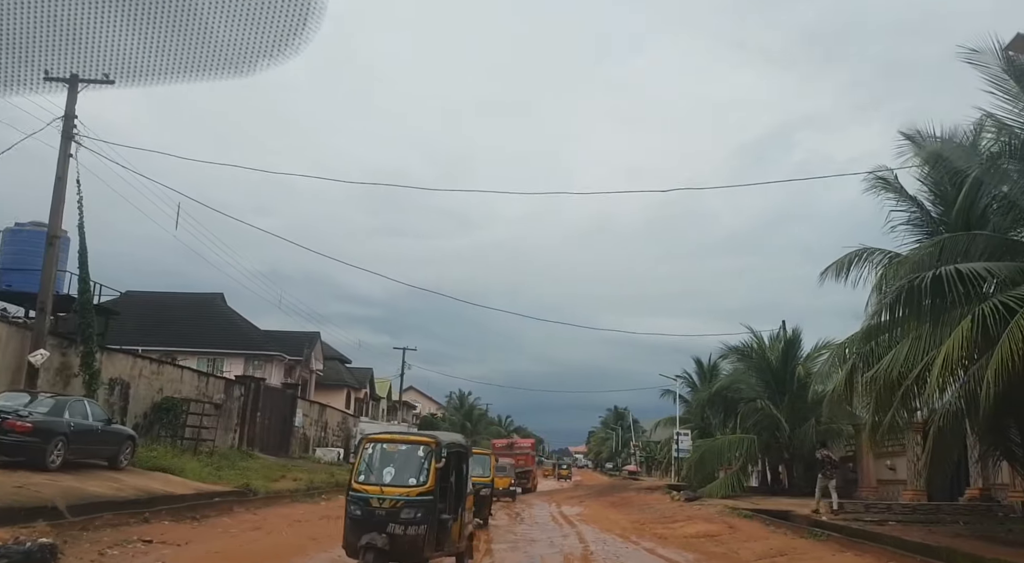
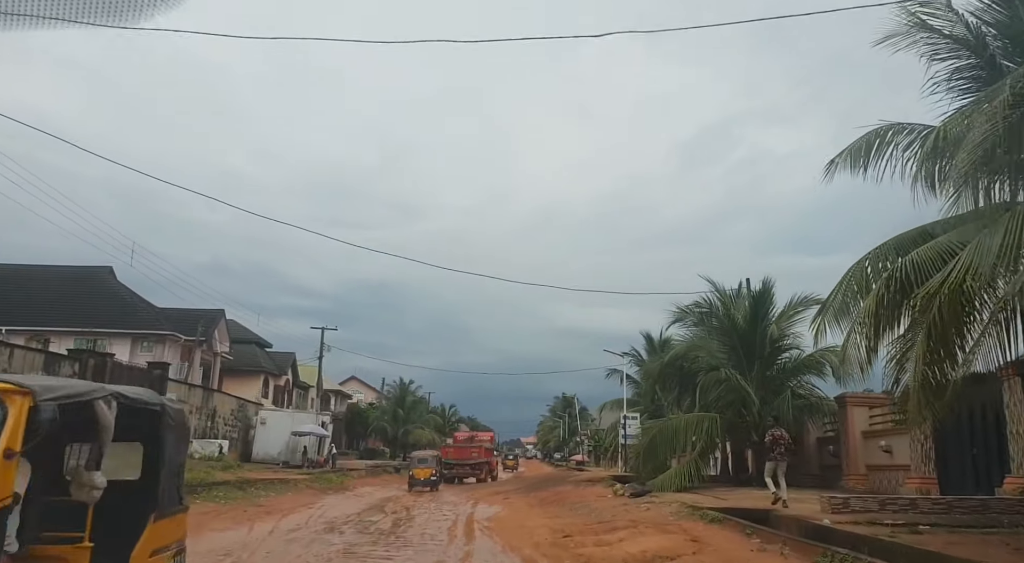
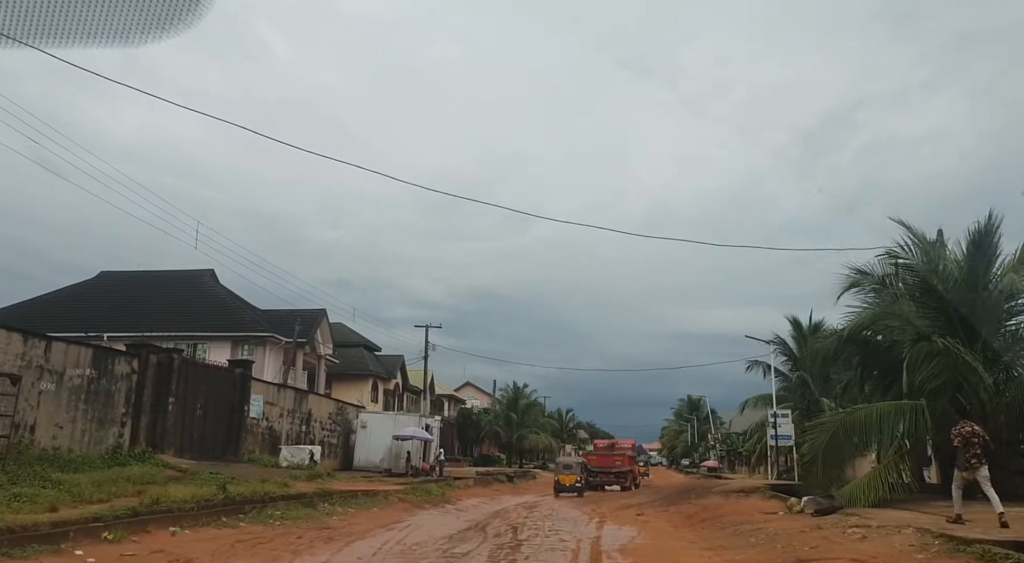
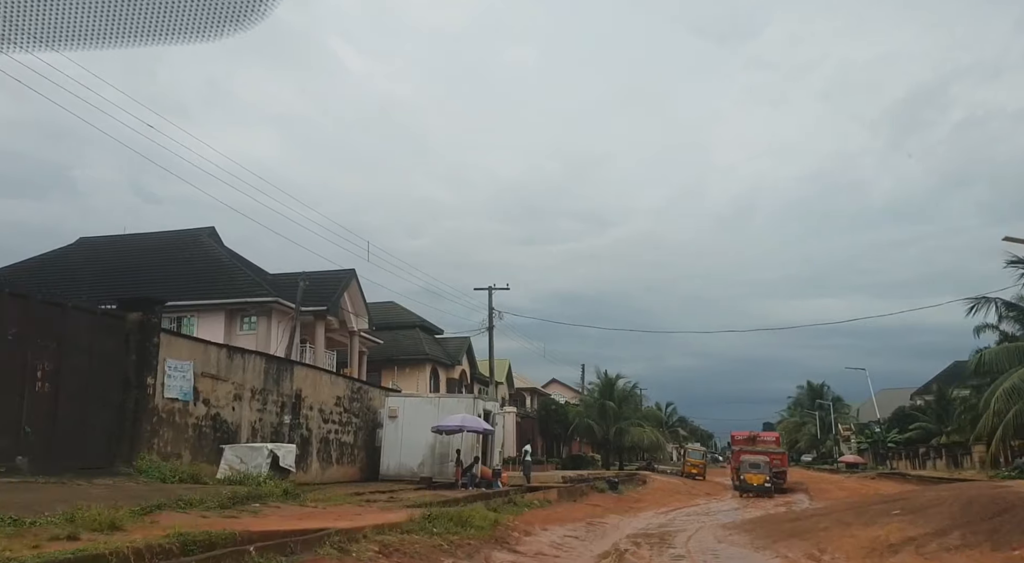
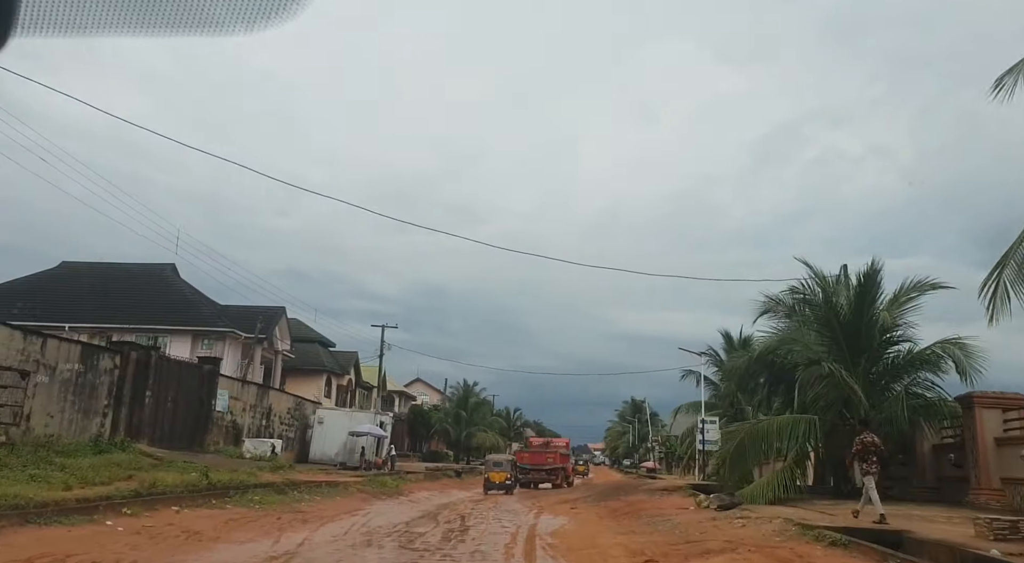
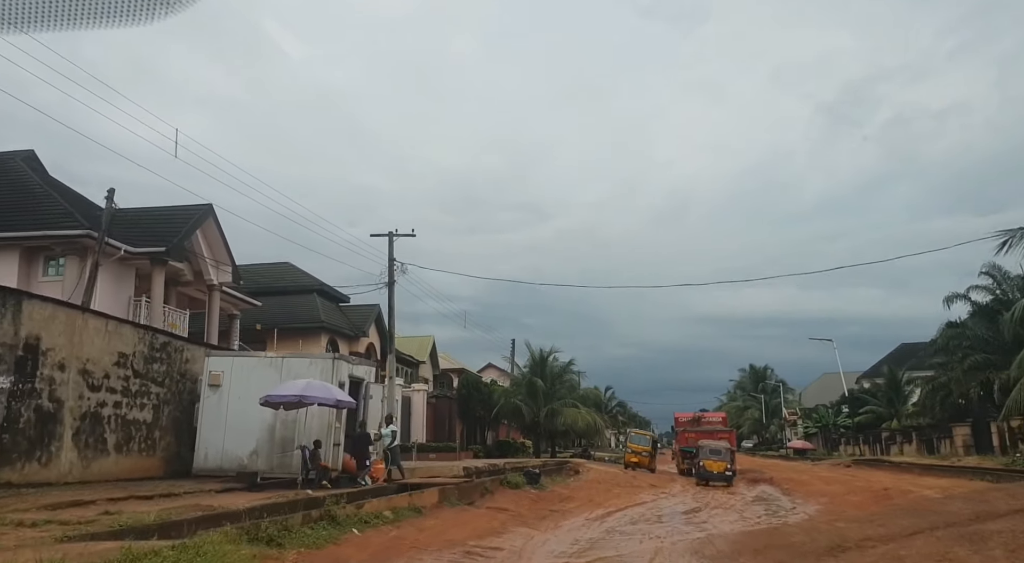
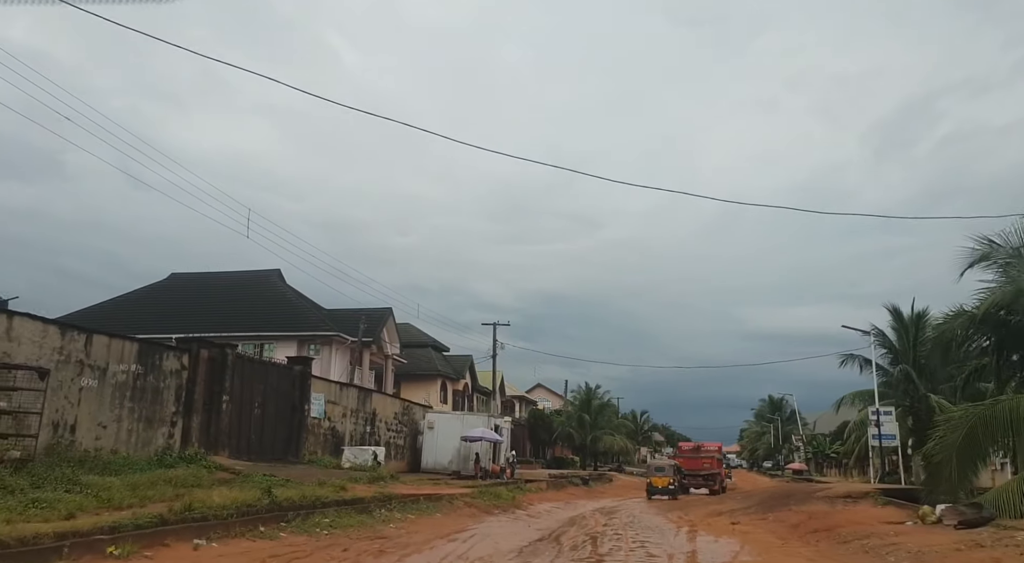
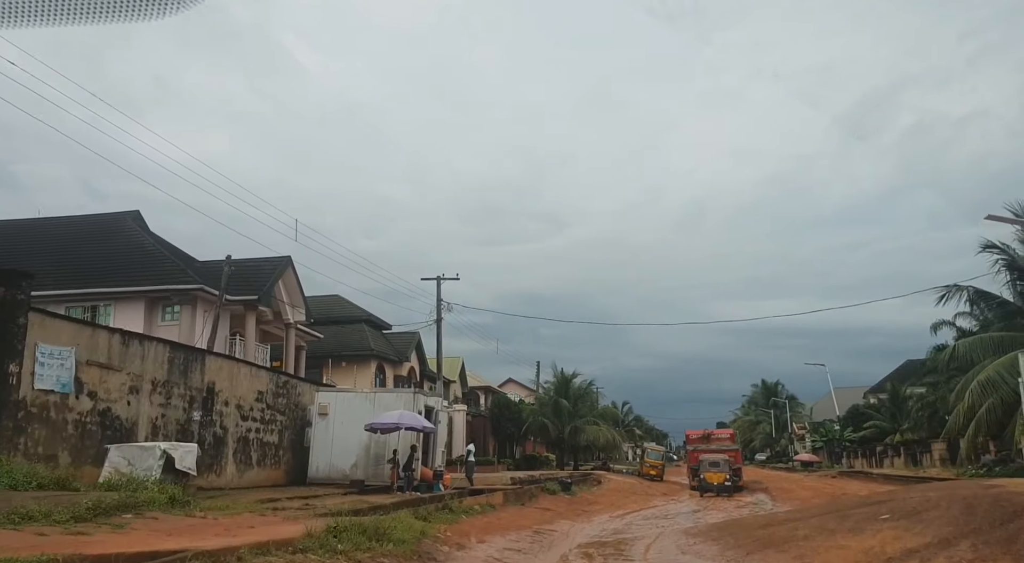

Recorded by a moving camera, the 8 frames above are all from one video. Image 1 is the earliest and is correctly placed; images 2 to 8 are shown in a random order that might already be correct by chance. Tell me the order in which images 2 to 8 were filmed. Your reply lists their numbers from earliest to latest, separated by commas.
2, 5, 3, 7, 4, 8, 6
